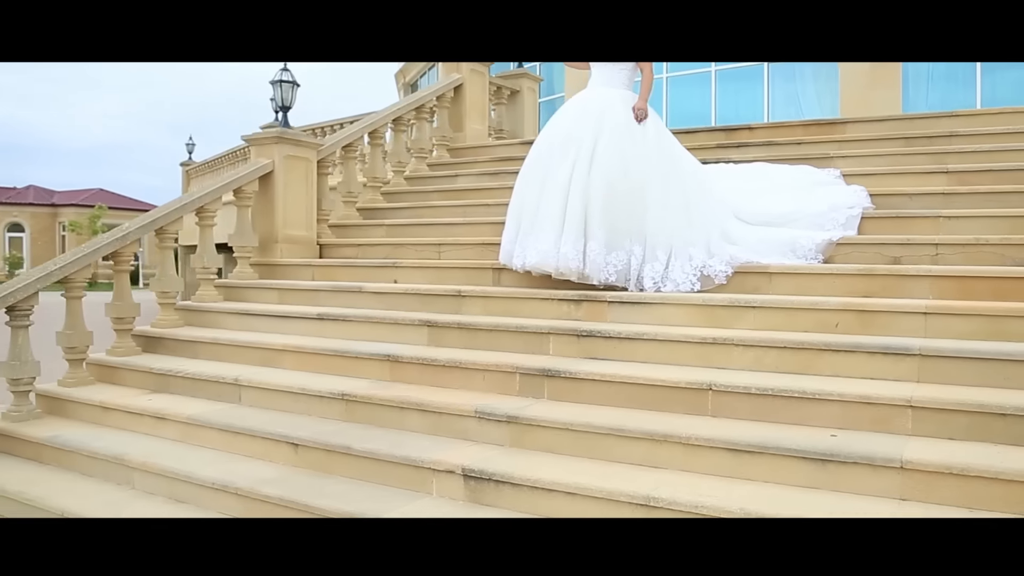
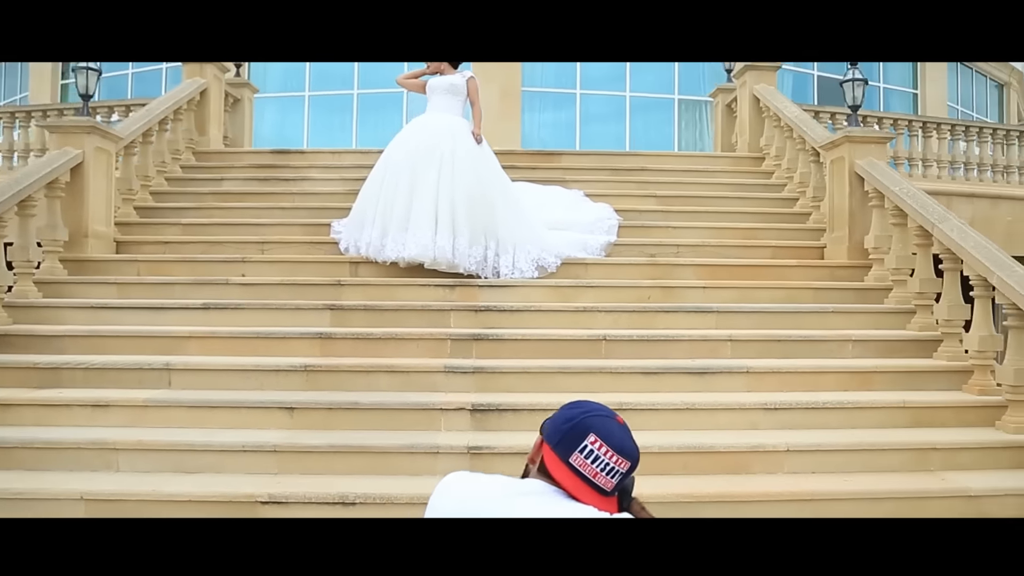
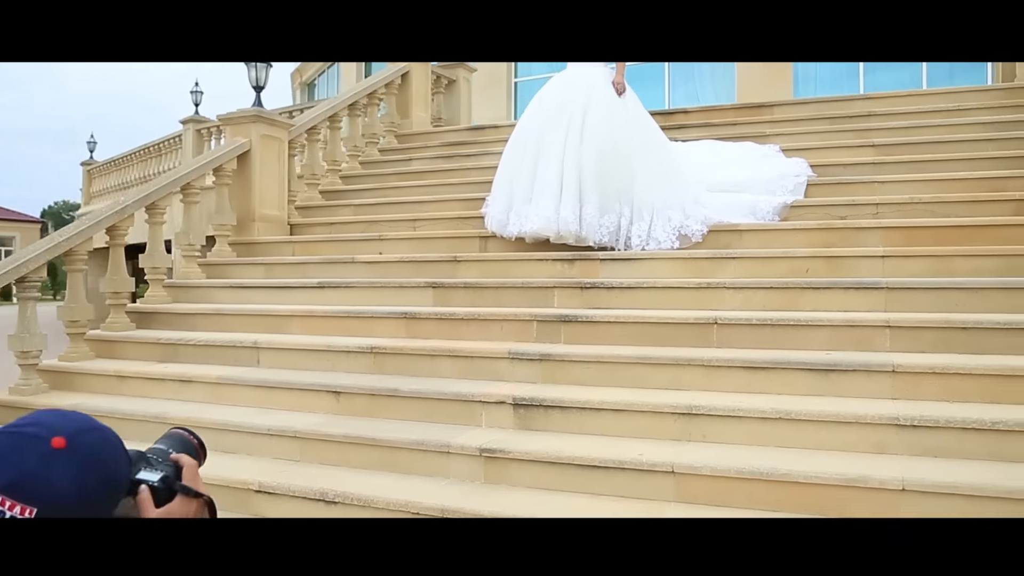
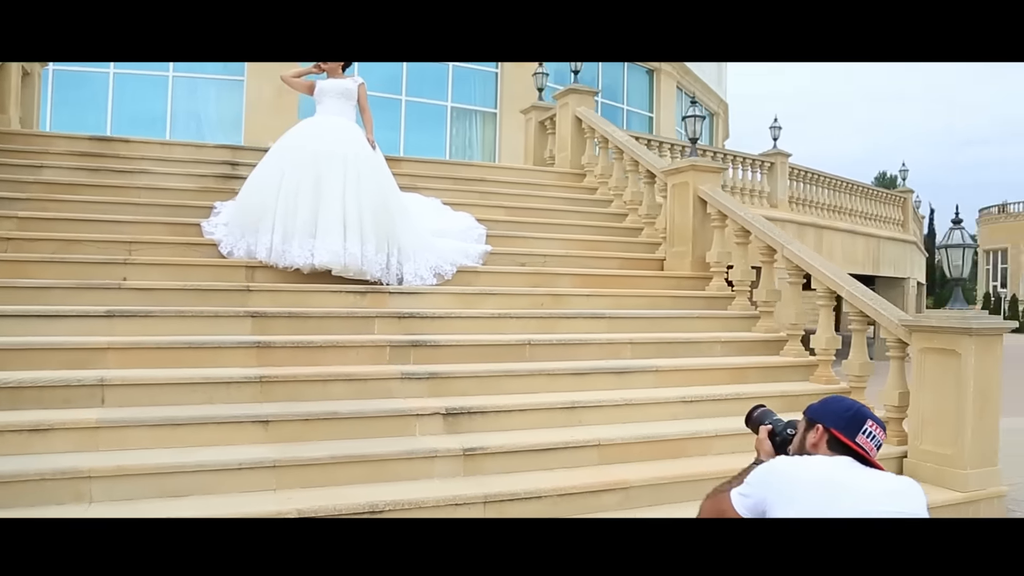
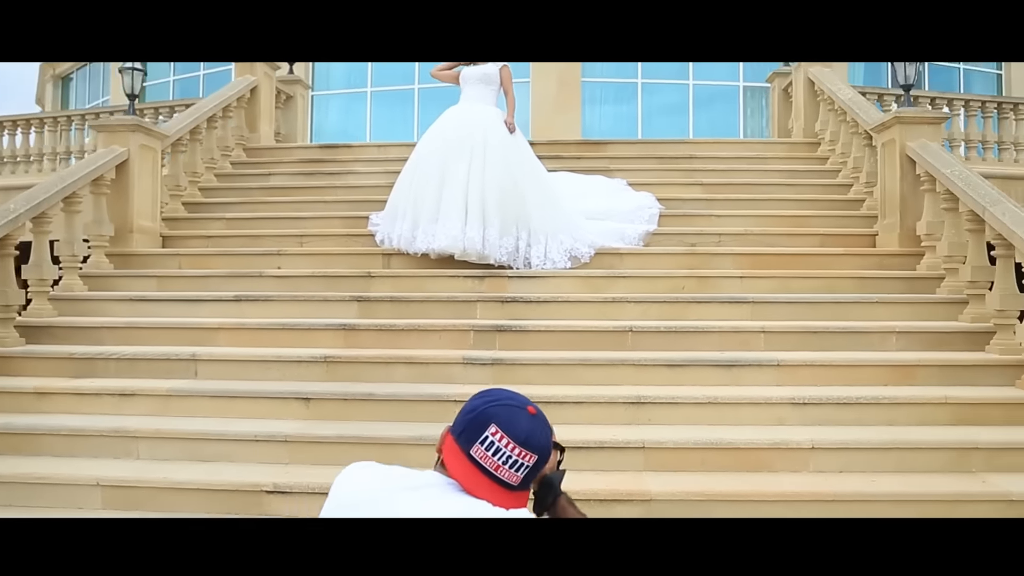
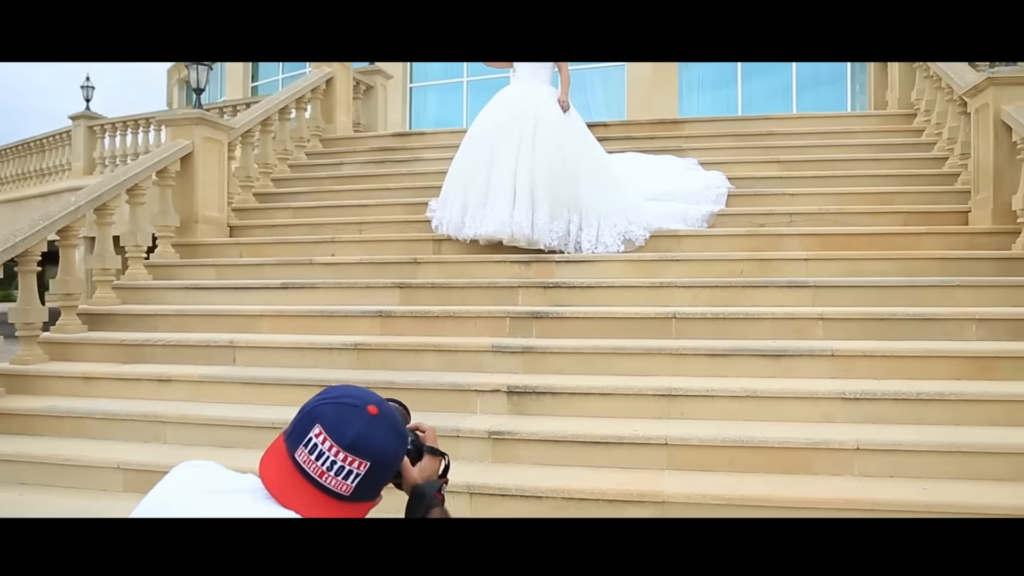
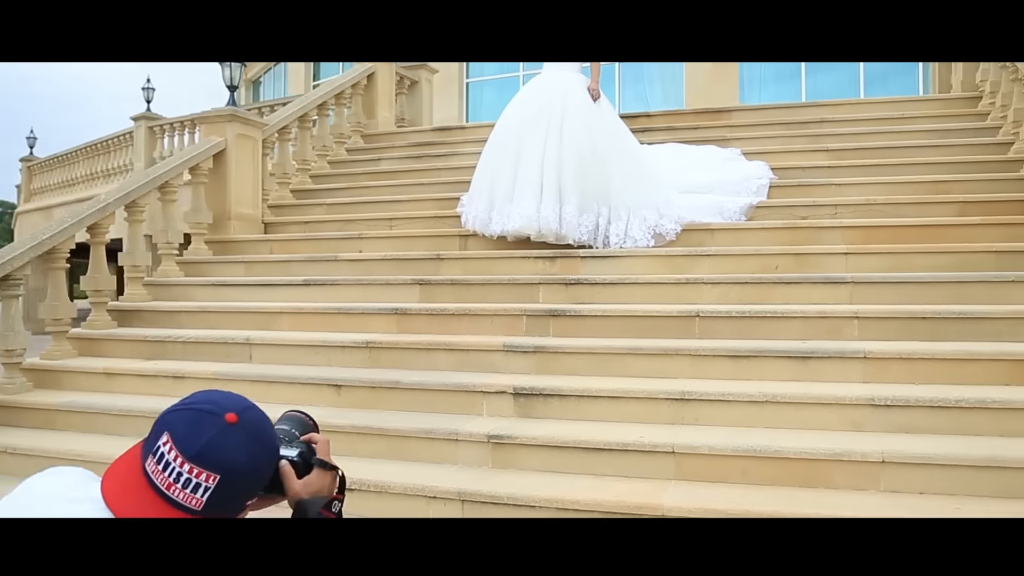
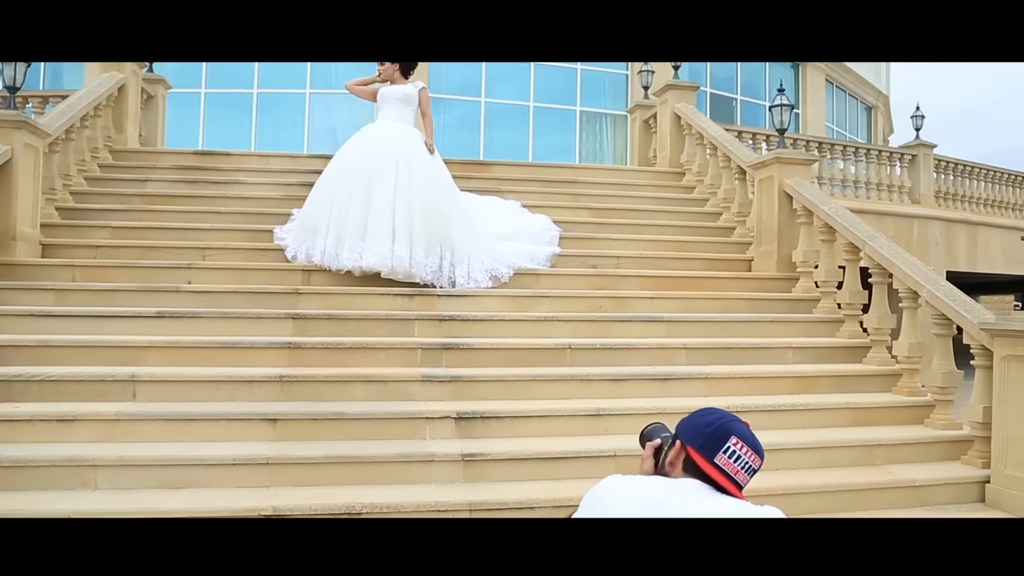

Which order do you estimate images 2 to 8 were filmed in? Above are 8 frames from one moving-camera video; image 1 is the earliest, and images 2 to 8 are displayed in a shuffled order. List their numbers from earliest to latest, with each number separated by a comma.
3, 7, 6, 5, 2, 8, 4
